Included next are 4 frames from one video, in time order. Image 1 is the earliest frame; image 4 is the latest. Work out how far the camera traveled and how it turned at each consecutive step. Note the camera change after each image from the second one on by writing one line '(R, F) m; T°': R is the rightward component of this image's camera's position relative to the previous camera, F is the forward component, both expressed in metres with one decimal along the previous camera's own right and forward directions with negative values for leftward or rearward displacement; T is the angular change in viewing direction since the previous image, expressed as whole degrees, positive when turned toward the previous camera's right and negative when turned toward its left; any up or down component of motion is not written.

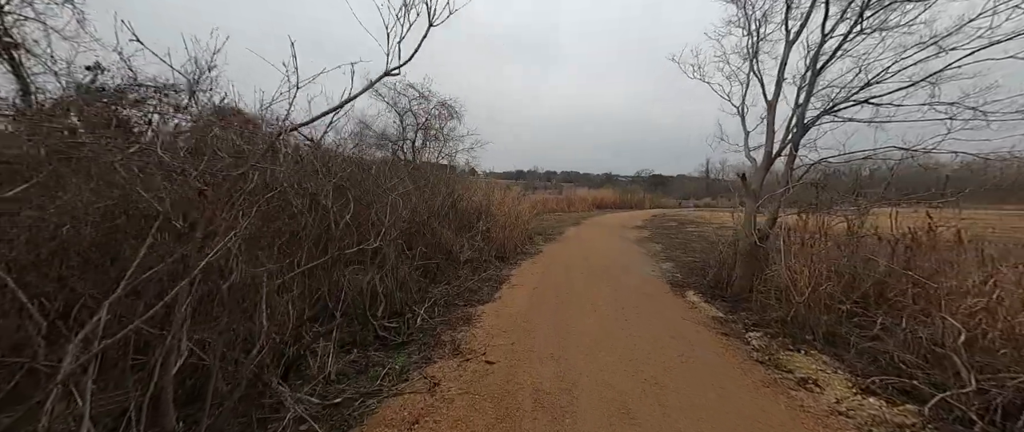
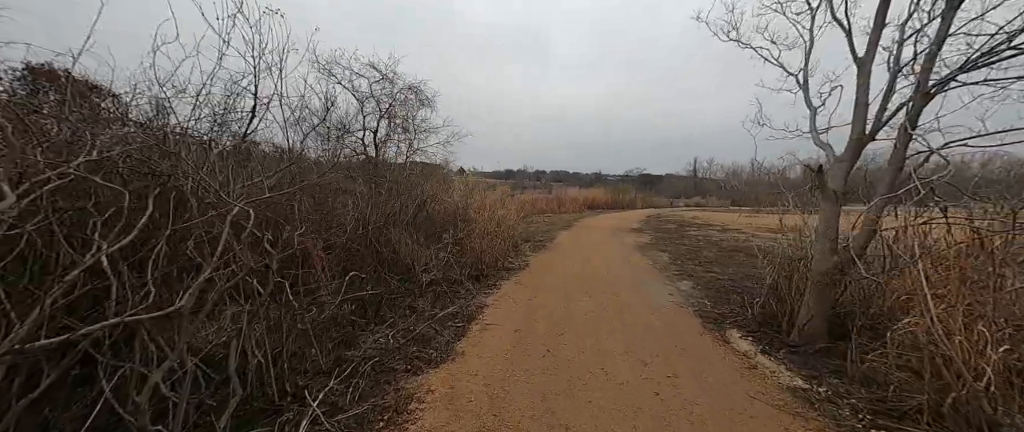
(+0.2, +1.7) m; +2°
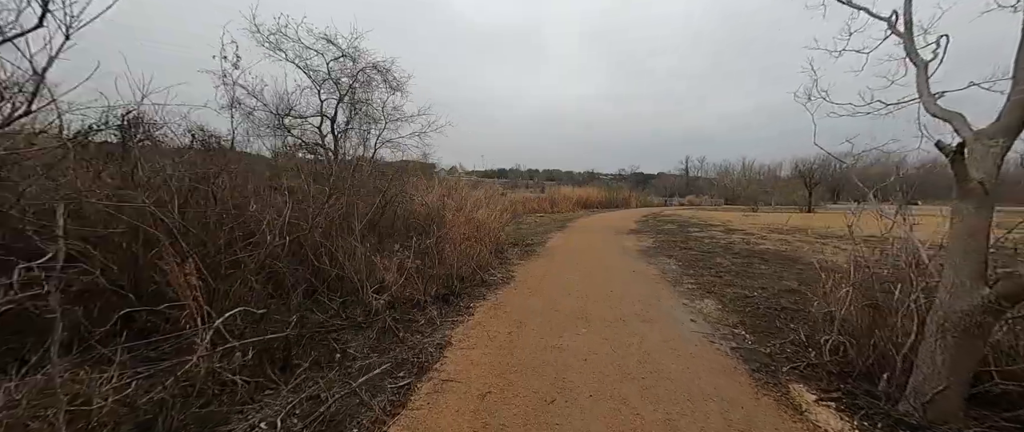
(+0.2, +1.3) m; +1°
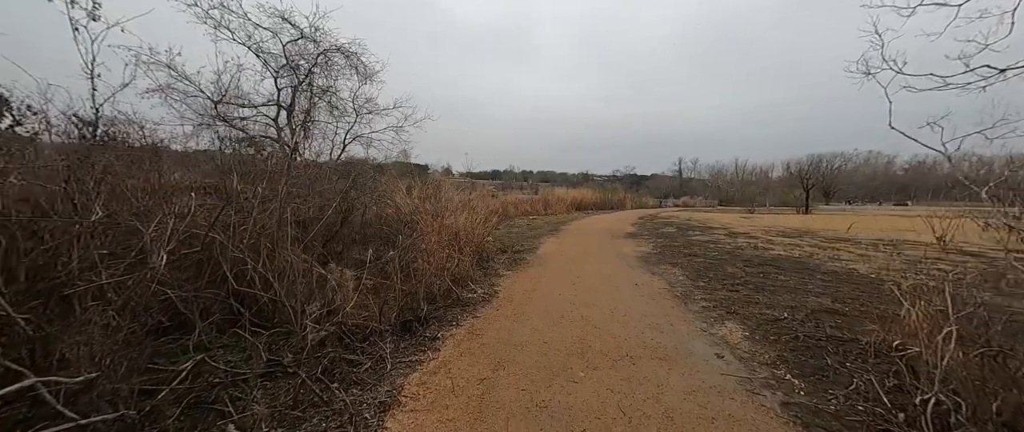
(+0.2, +1.0) m; +1°
